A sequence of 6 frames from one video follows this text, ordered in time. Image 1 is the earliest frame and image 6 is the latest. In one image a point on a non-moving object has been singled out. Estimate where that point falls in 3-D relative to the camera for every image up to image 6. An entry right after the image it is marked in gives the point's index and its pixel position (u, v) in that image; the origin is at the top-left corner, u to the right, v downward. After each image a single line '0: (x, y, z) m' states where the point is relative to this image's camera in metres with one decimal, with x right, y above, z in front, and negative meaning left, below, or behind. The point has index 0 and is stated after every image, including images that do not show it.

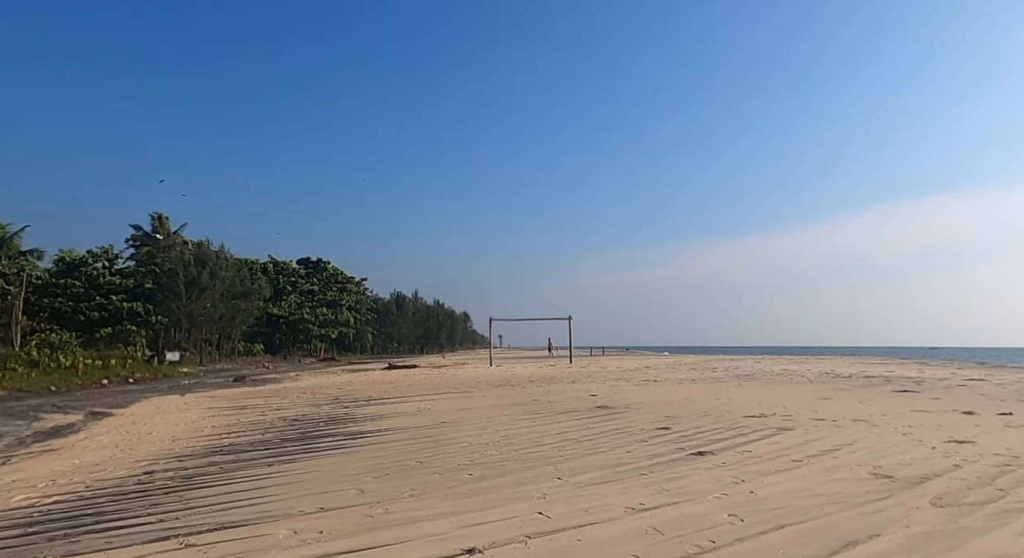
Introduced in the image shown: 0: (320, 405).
0: (-4.4, -2.8, +14.1) m
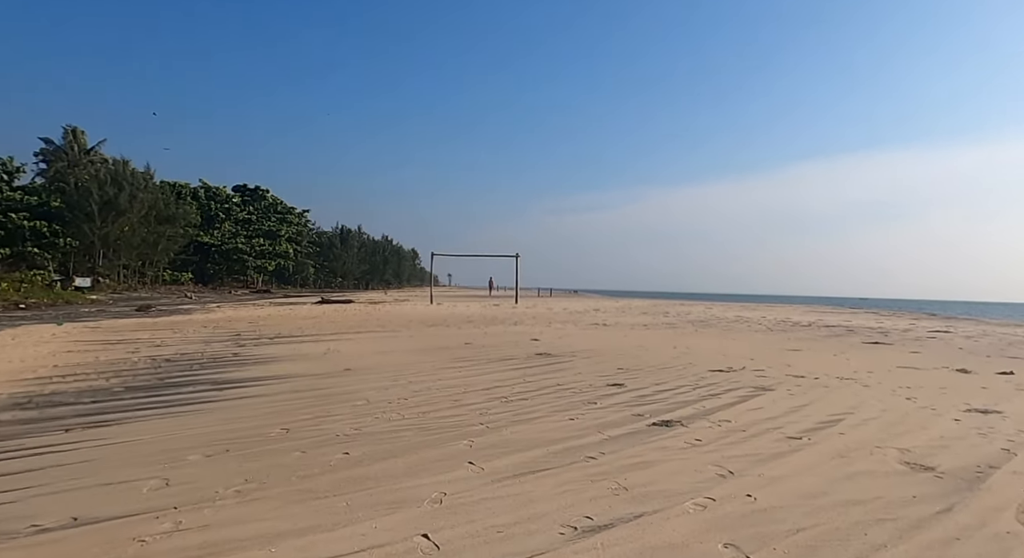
0: (-5.7, -1.2, +11.9) m
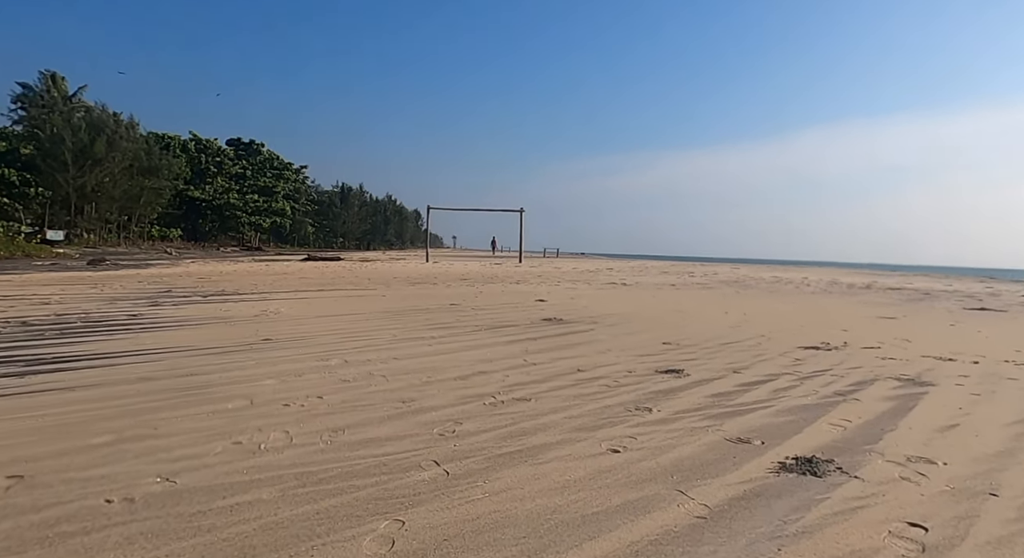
0: (-5.8, -0.3, +9.2) m
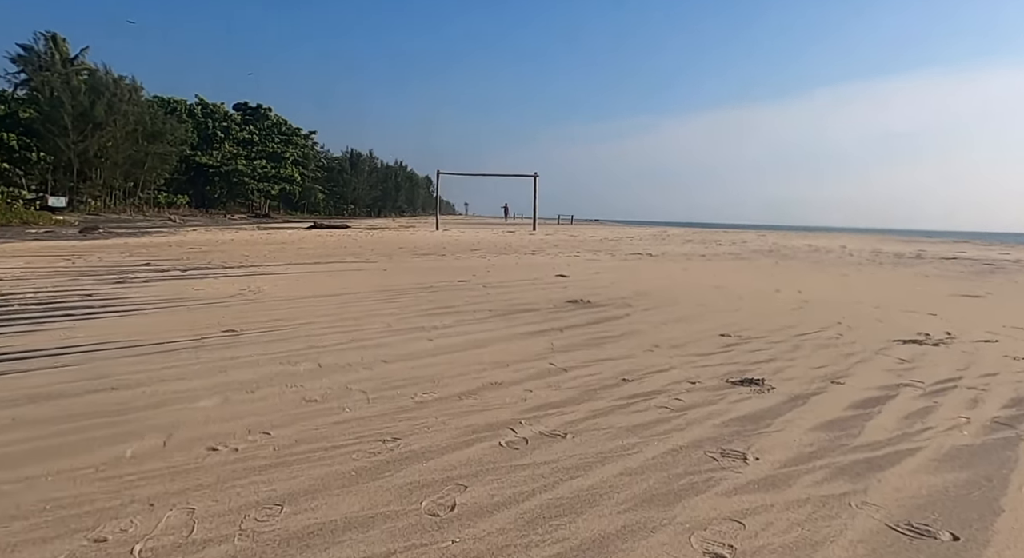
0: (-5.5, +0.1, +8.2) m
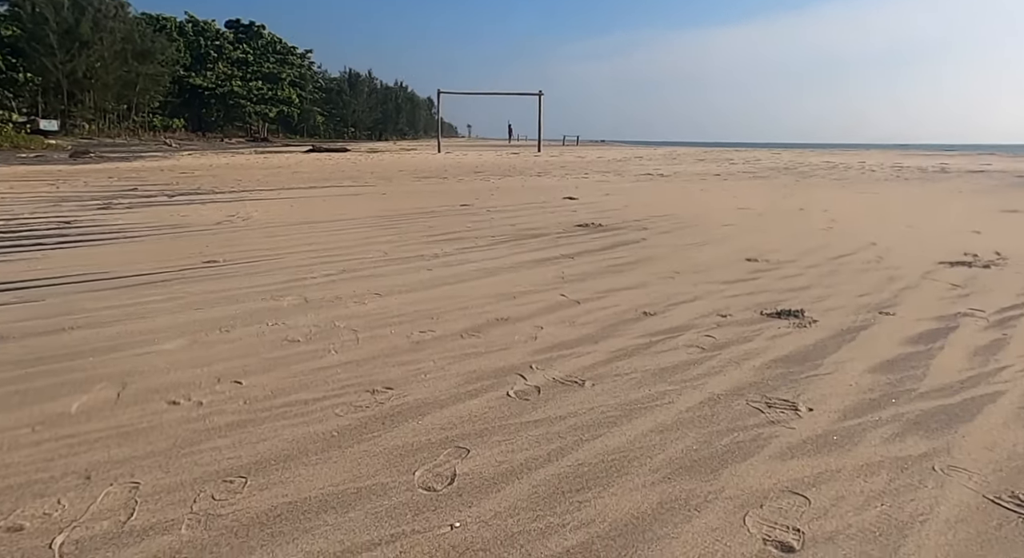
0: (-5.5, +1.0, +7.7) m
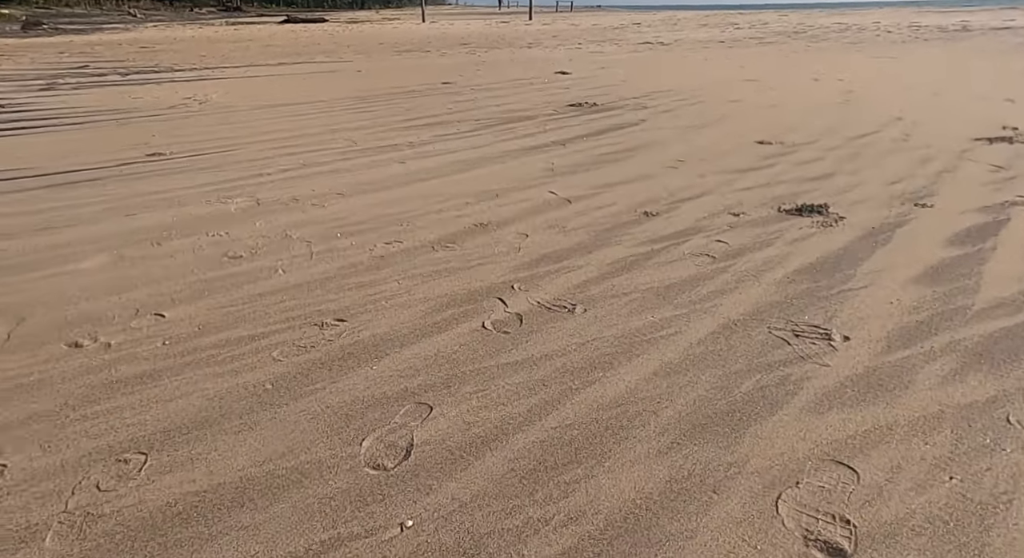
0: (-5.6, +2.1, +7.0) m
